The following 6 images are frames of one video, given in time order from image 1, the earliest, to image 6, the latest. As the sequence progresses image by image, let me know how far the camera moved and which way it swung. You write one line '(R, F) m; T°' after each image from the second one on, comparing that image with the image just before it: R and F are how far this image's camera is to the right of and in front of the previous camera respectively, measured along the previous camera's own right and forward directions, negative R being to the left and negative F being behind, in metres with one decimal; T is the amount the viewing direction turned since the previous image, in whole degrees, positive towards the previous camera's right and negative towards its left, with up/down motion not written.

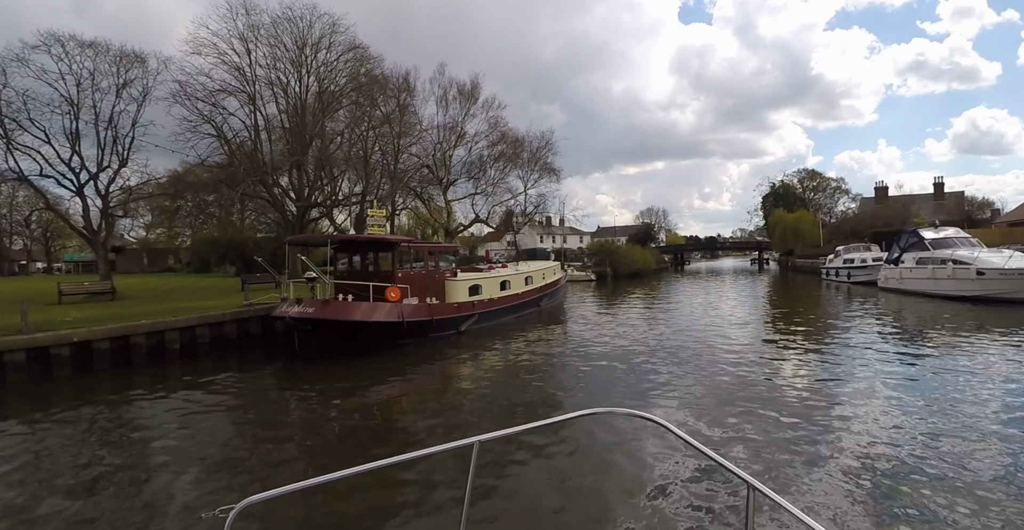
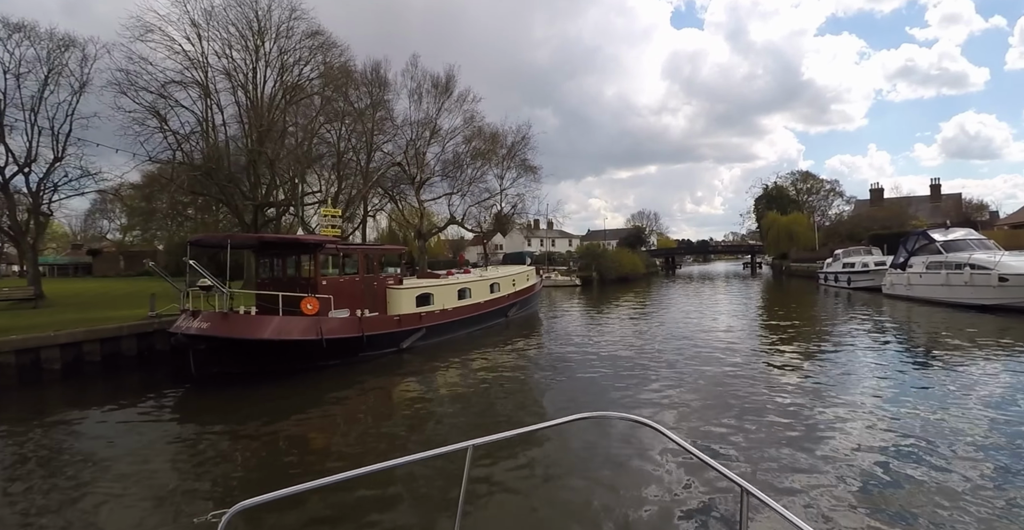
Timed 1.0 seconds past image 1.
(+1.1, +2.1) m; +1°
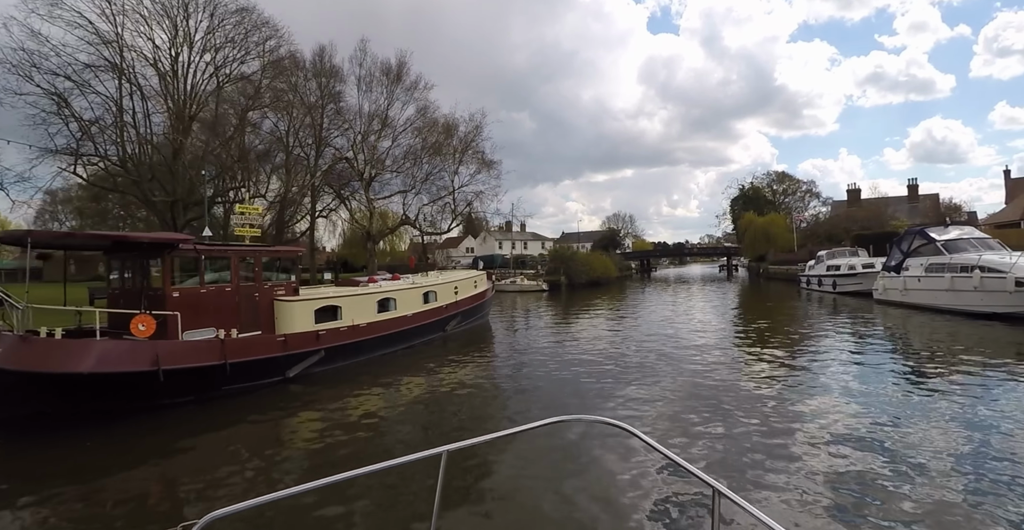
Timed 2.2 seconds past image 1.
(+1.2, +2.5) m; +2°
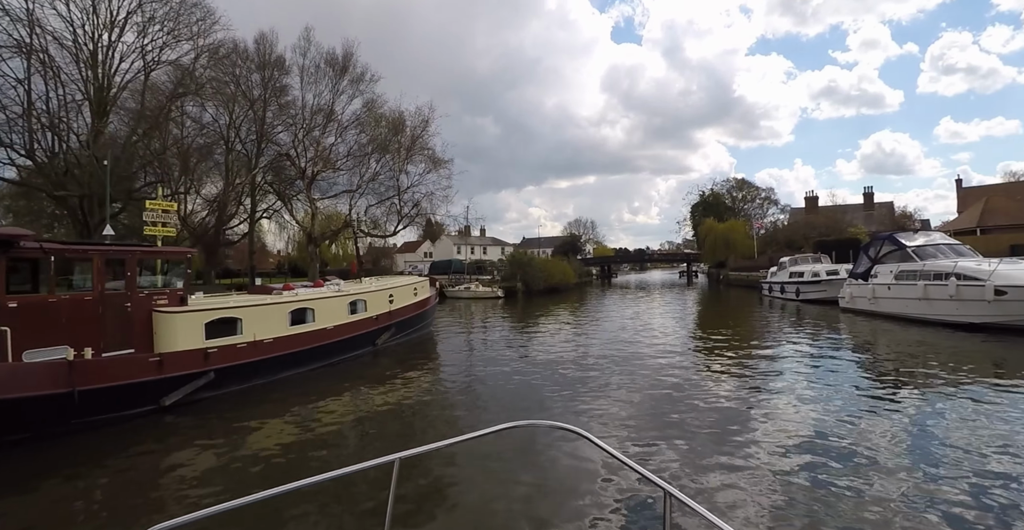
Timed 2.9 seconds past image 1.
(+0.7, +1.6) m; +4°
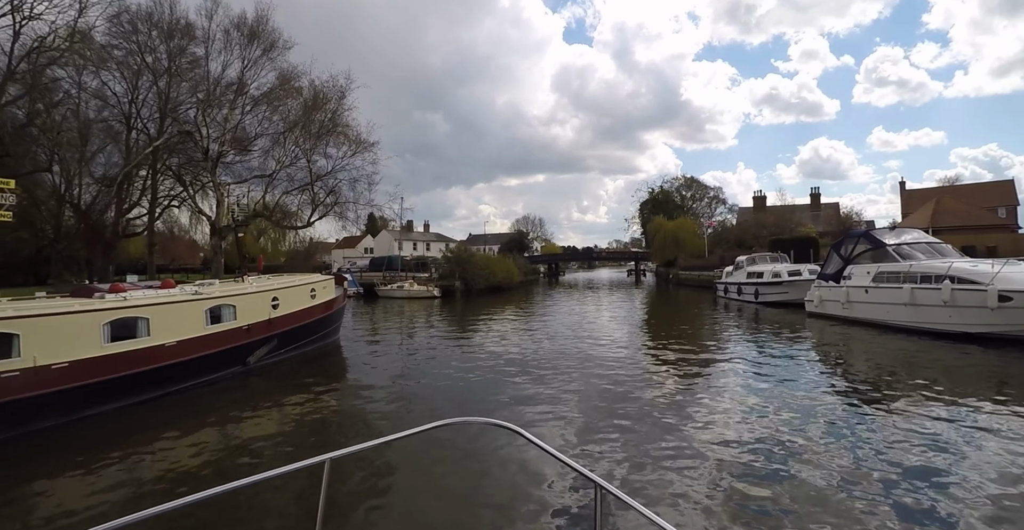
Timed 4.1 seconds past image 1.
(+0.7, +2.5) m; +6°
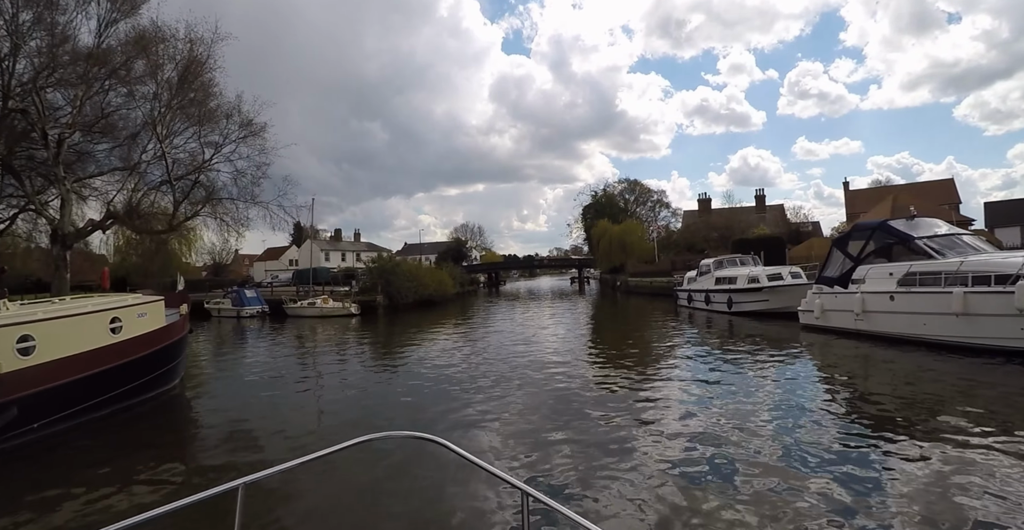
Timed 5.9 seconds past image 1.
(+0.4, +3.4) m; +7°
